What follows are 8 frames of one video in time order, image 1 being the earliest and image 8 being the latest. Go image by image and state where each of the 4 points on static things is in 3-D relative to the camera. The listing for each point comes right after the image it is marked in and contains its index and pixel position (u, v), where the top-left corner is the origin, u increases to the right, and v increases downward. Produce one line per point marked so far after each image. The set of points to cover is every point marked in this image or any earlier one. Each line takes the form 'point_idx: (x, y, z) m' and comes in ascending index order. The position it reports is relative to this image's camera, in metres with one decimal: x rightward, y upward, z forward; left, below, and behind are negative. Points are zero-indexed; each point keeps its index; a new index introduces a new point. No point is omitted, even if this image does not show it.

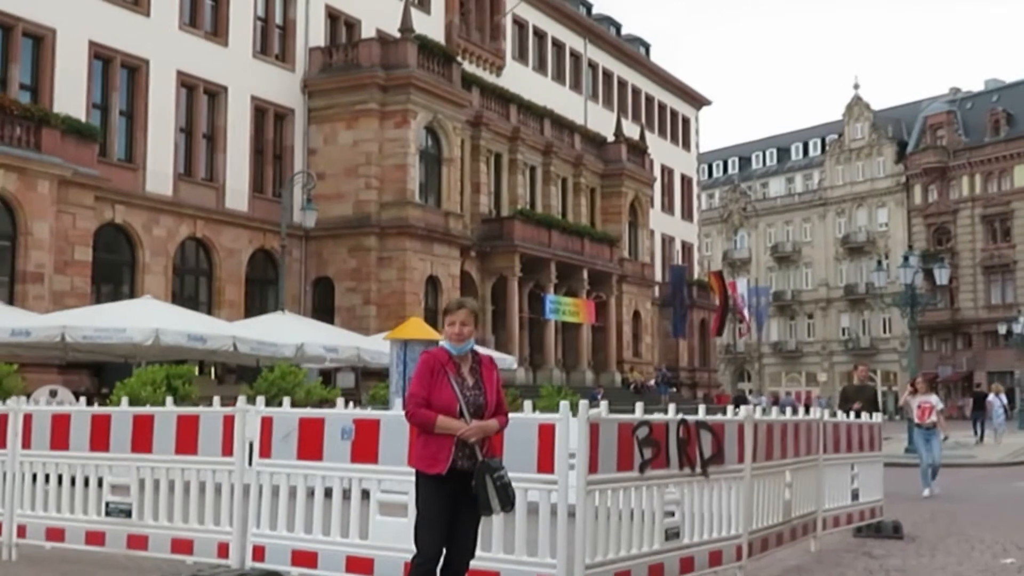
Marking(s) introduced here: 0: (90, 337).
0: (-6.2, -0.7, +18.3) m
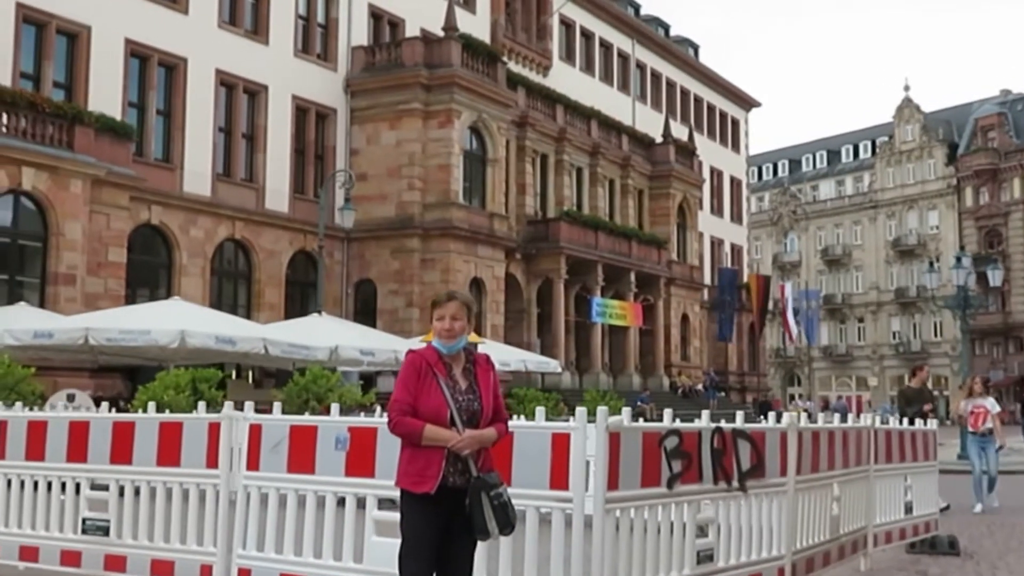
0: (-5.7, -0.7, +17.9) m
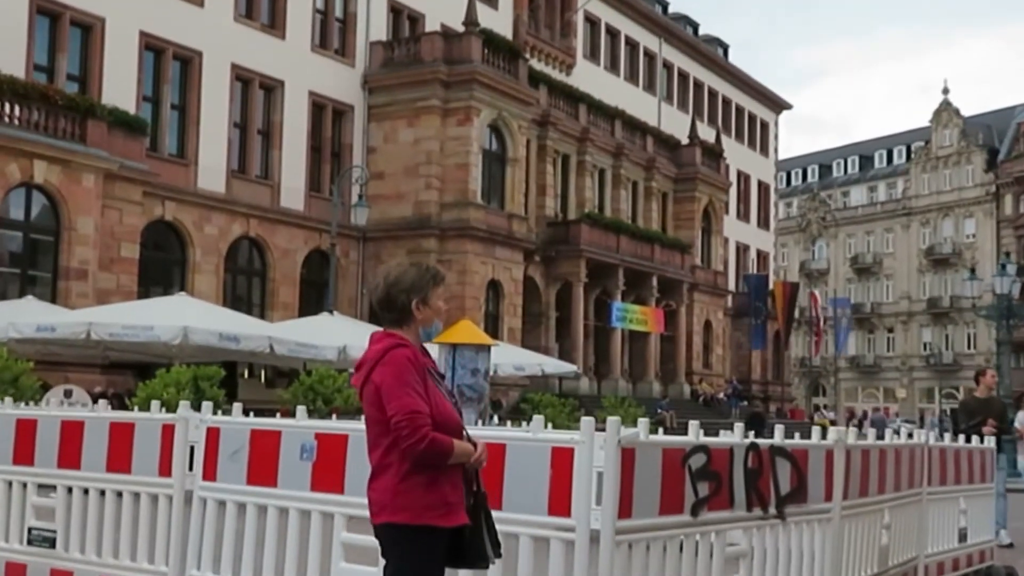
0: (-5.5, -0.7, +17.1) m
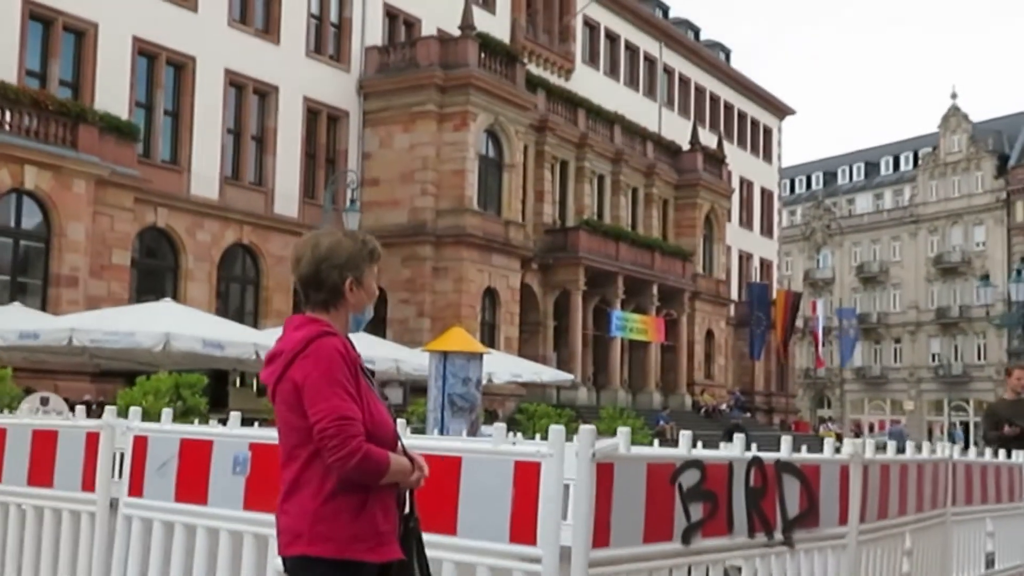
0: (-5.6, -0.7, +16.4) m
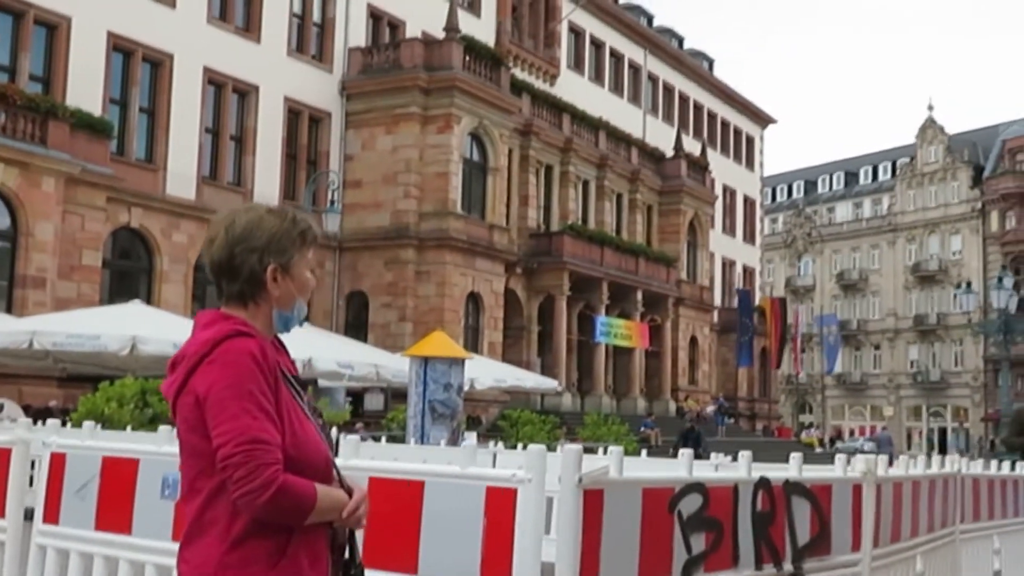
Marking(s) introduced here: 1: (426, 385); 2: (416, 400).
0: (-5.8, -0.7, +15.9) m
1: (-1.1, -1.3, +16.2) m
2: (-1.3, -1.5, +16.1) m
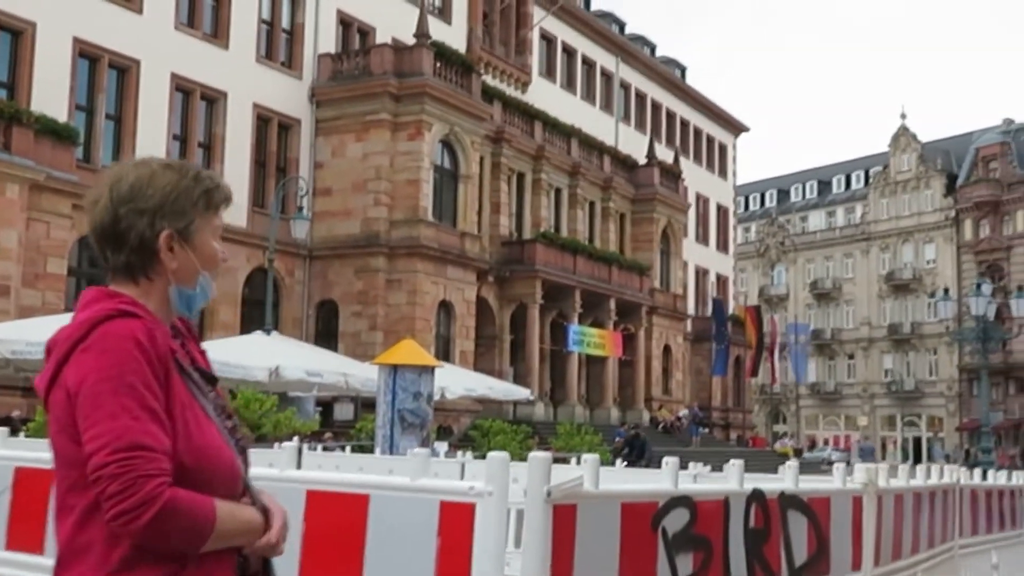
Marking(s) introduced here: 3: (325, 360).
0: (-6.2, -0.8, +15.3) m
1: (-1.5, -1.4, +15.7) m
2: (-1.6, -1.5, +15.7) m
3: (-2.9, -1.1, +19.1) m
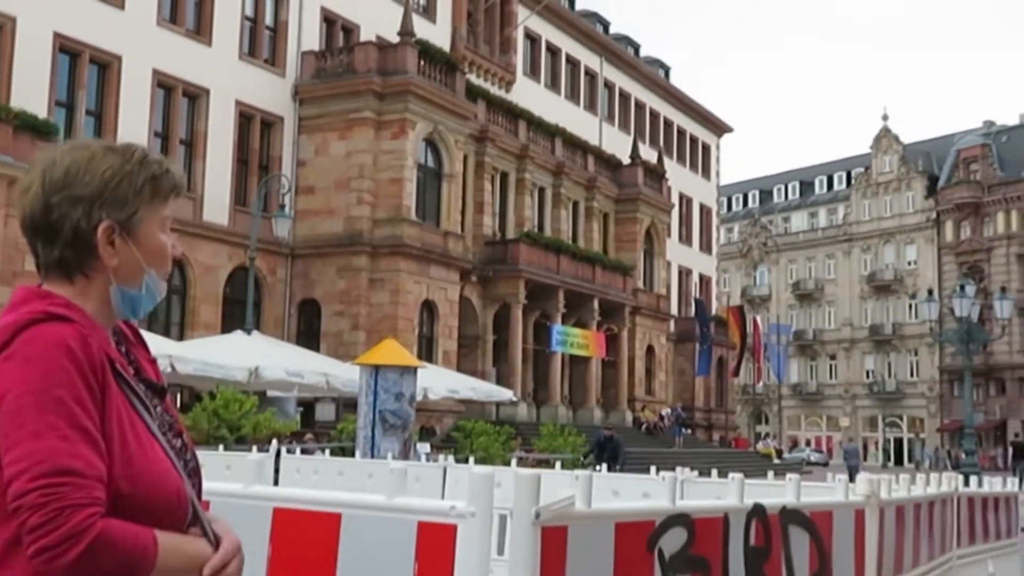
0: (-6.4, -0.8, +15.1) m
1: (-1.7, -1.4, +15.6) m
2: (-1.8, -1.5, +15.6) m
3: (-3.2, -1.1, +19.0) m
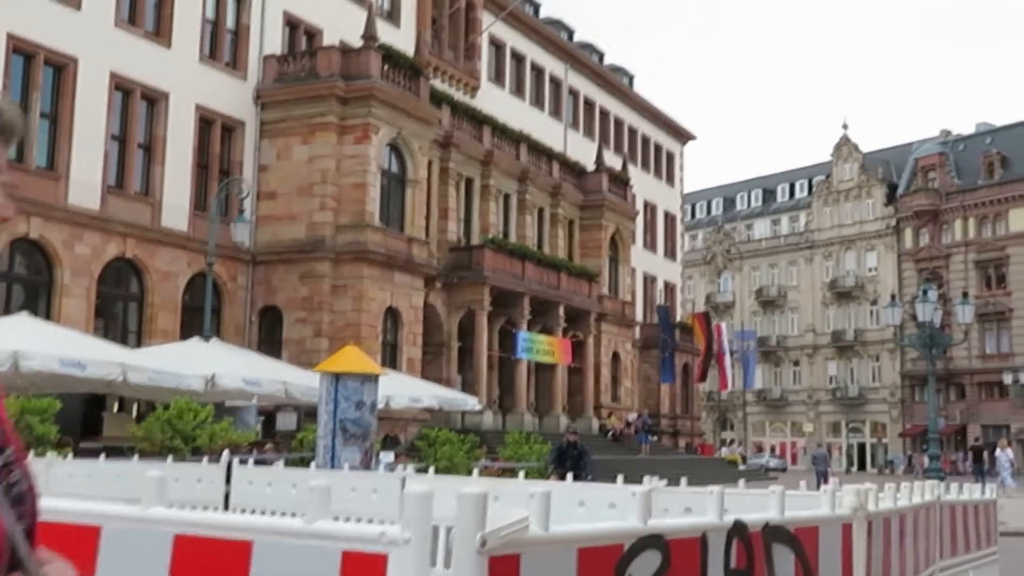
0: (-6.8, -0.9, +14.6) m
1: (-2.2, -1.4, +15.2) m
2: (-2.3, -1.6, +15.2) m
3: (-3.7, -1.2, +18.5) m
